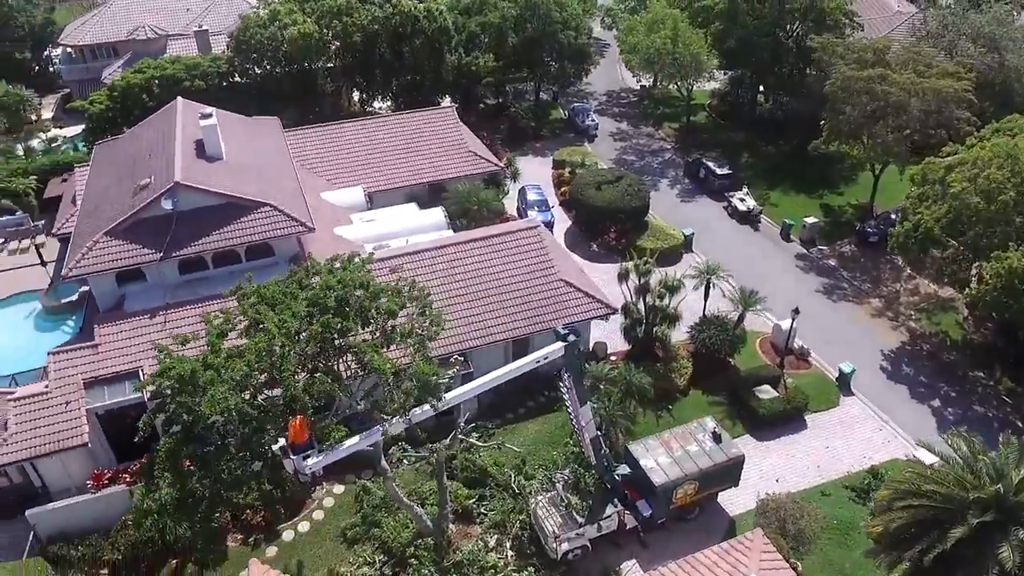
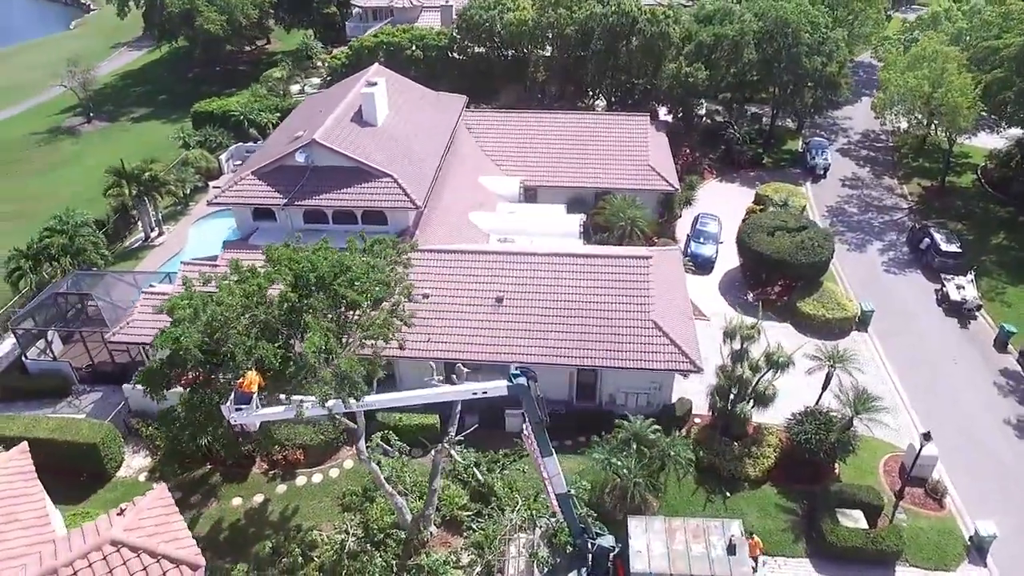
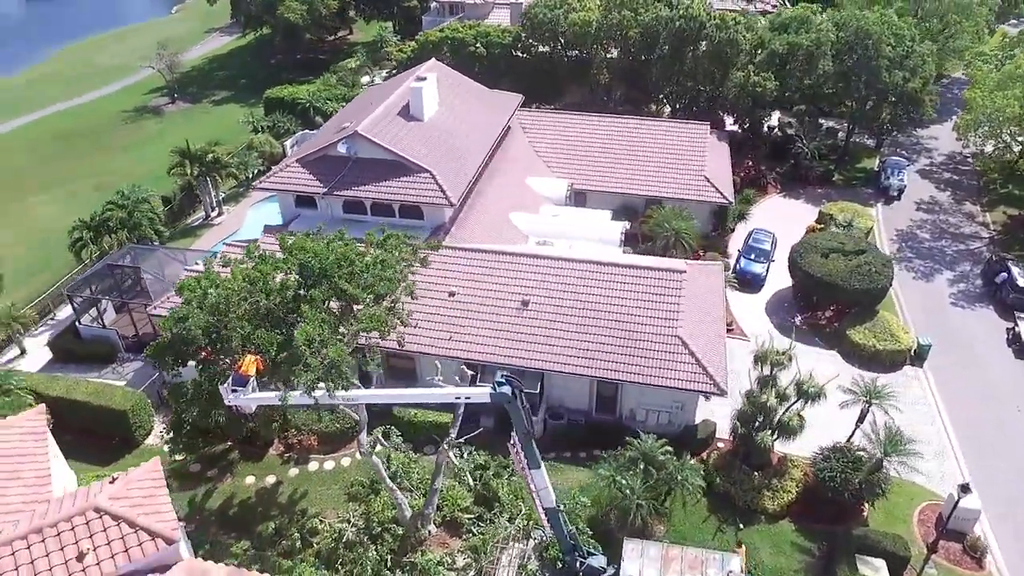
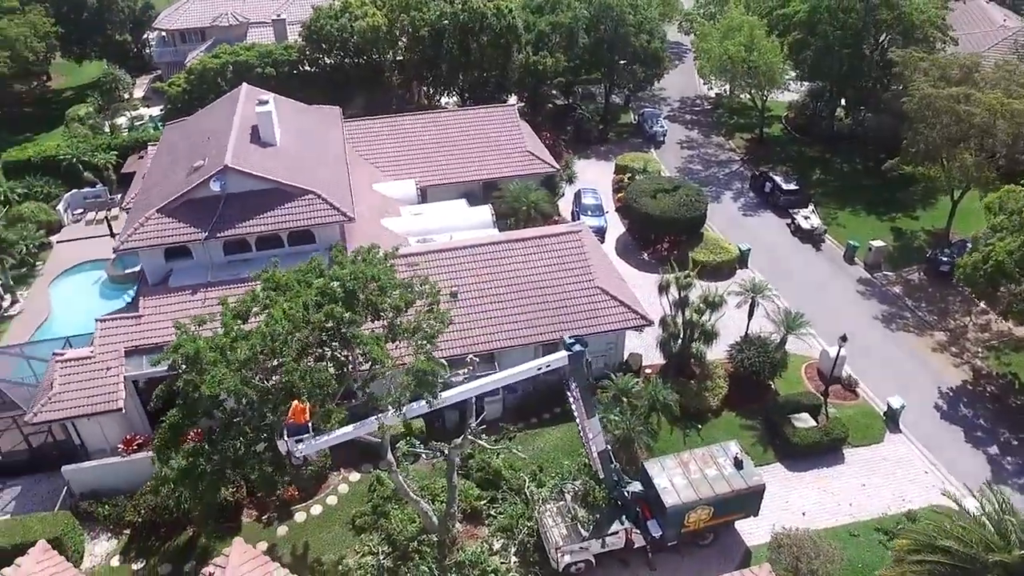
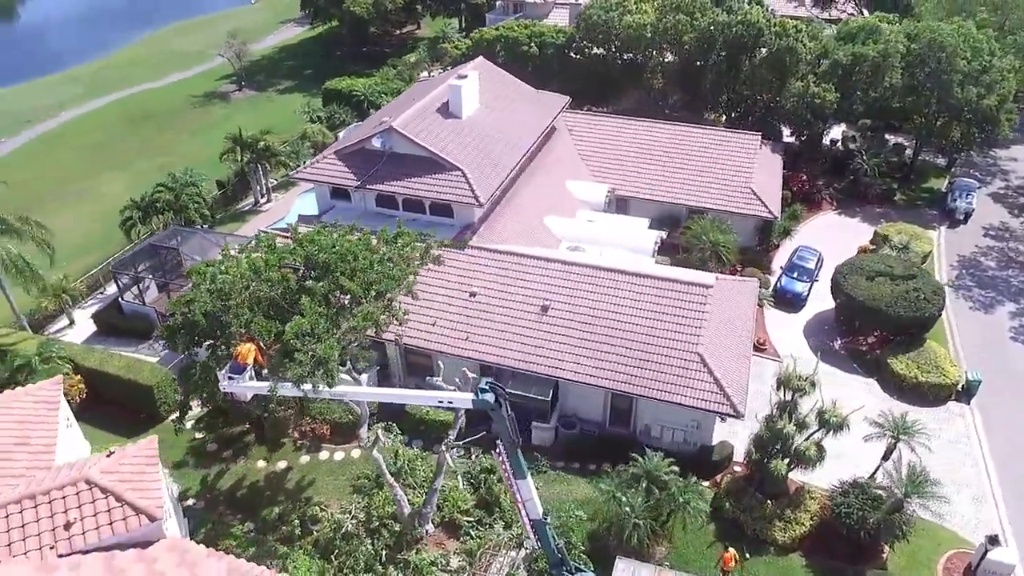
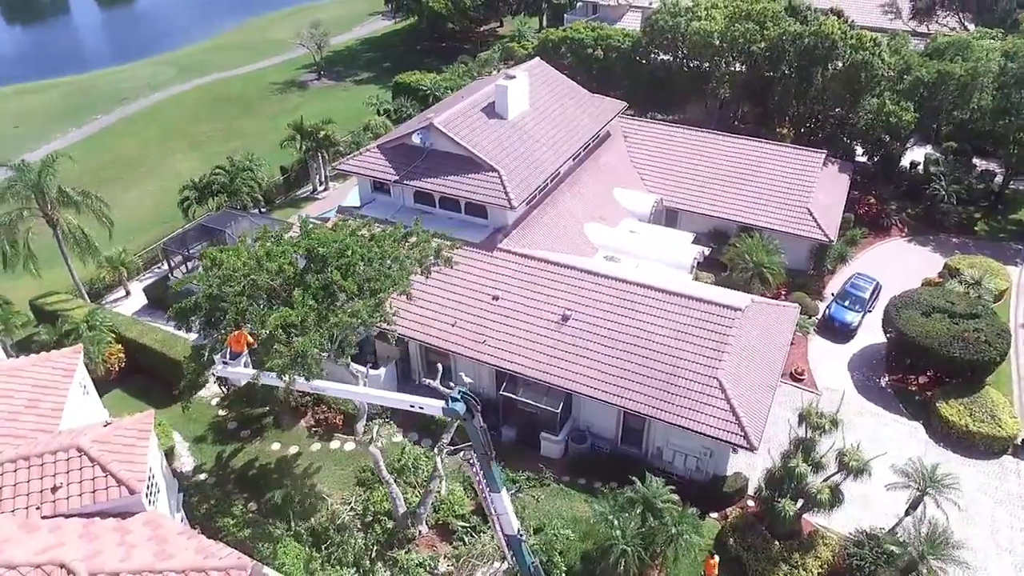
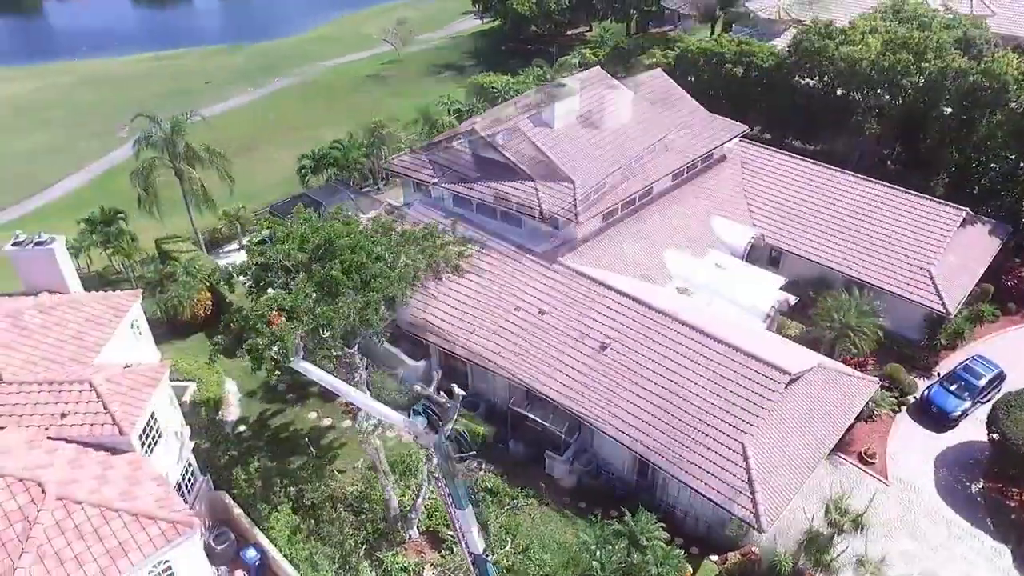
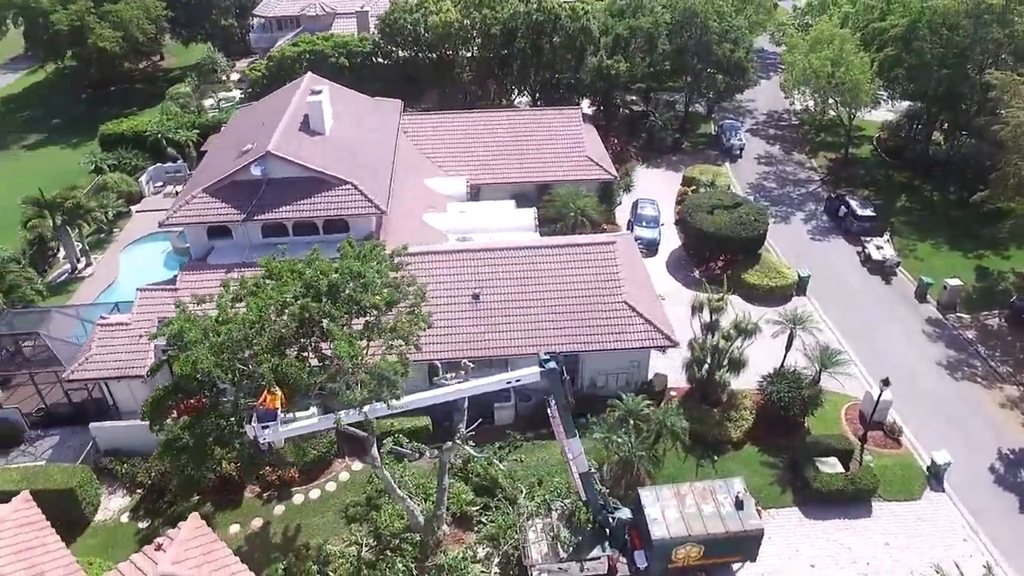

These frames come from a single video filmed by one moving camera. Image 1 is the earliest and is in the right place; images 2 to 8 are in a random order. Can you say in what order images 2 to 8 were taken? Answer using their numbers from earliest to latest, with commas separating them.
4, 8, 2, 3, 5, 6, 7
